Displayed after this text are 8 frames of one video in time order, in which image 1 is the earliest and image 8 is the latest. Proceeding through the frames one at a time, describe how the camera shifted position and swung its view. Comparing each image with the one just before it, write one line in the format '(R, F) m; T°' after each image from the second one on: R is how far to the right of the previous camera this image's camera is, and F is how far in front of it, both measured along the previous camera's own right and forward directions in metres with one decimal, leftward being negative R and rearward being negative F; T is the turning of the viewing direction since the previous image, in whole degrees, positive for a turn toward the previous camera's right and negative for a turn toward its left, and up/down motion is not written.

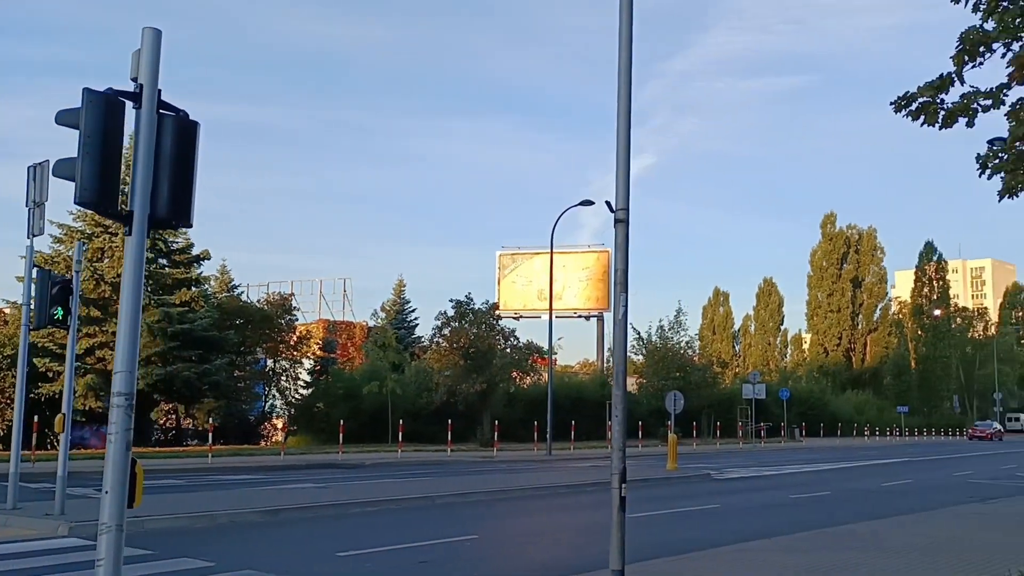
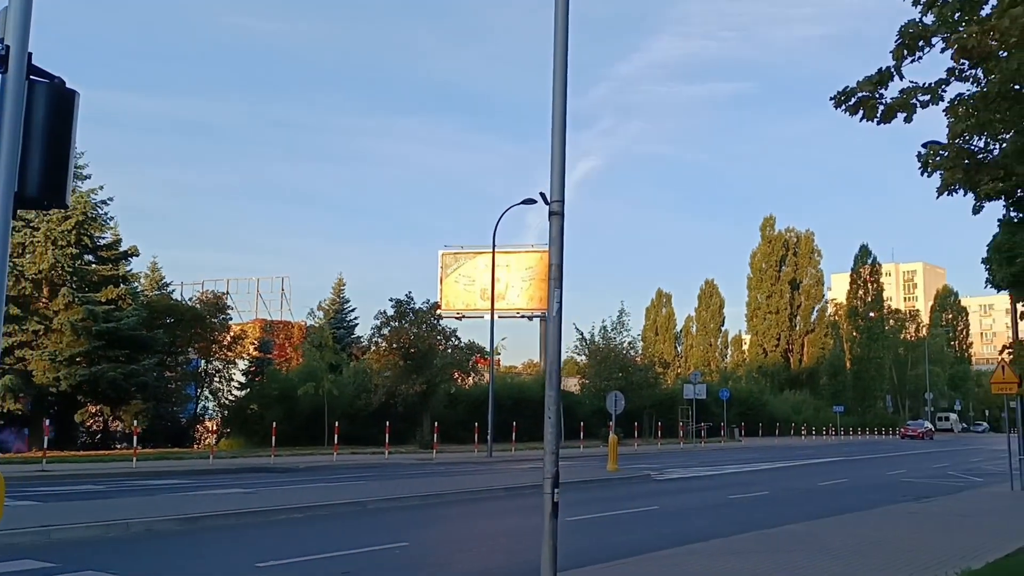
(+0.2, +0.5) m; +4°
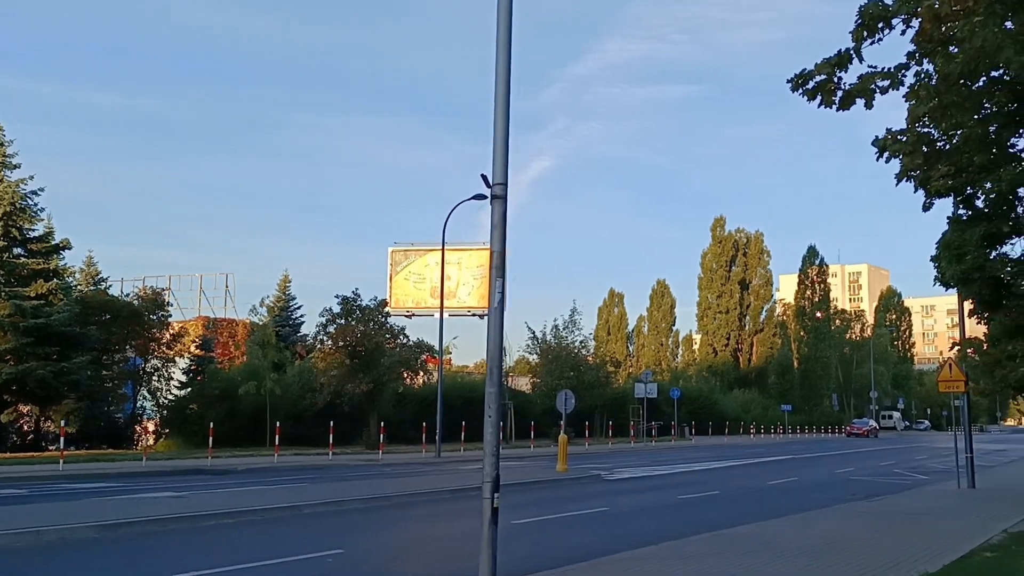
(+0.1, +0.6) m; +3°
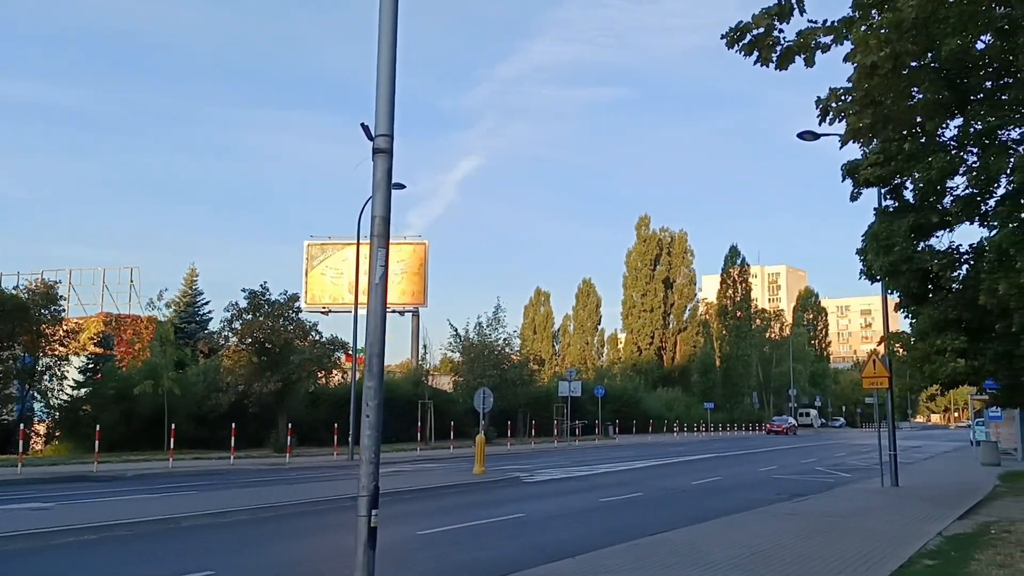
(+0.3, +1.3) m; +5°
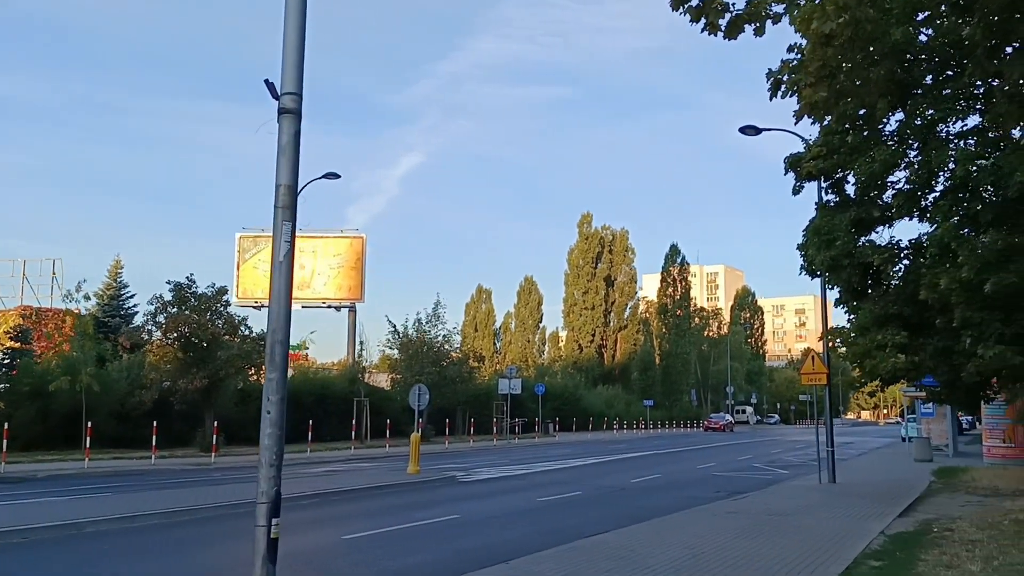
(+0.1, +0.7) m; +4°
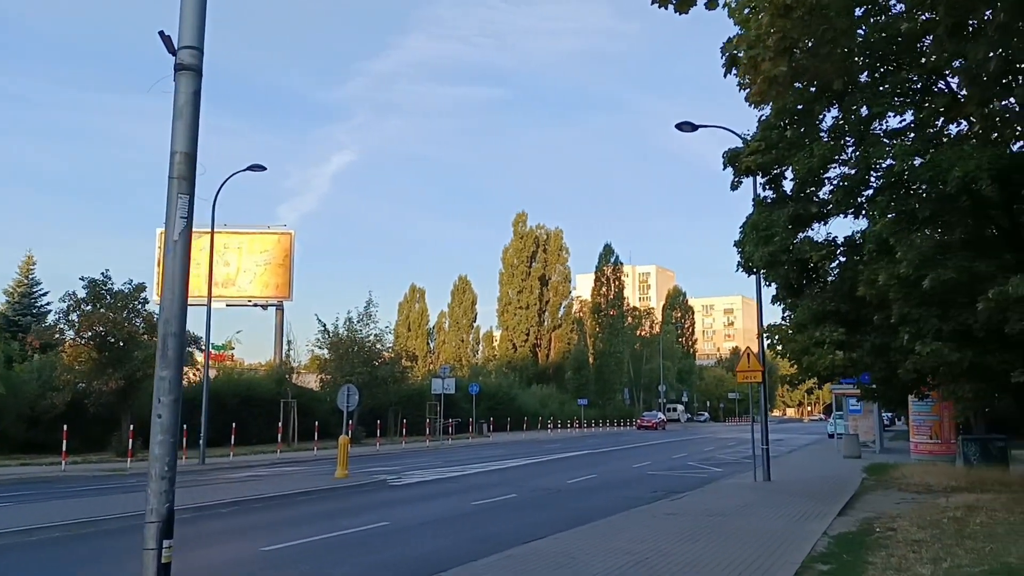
(0.0, +0.7) m; +4°
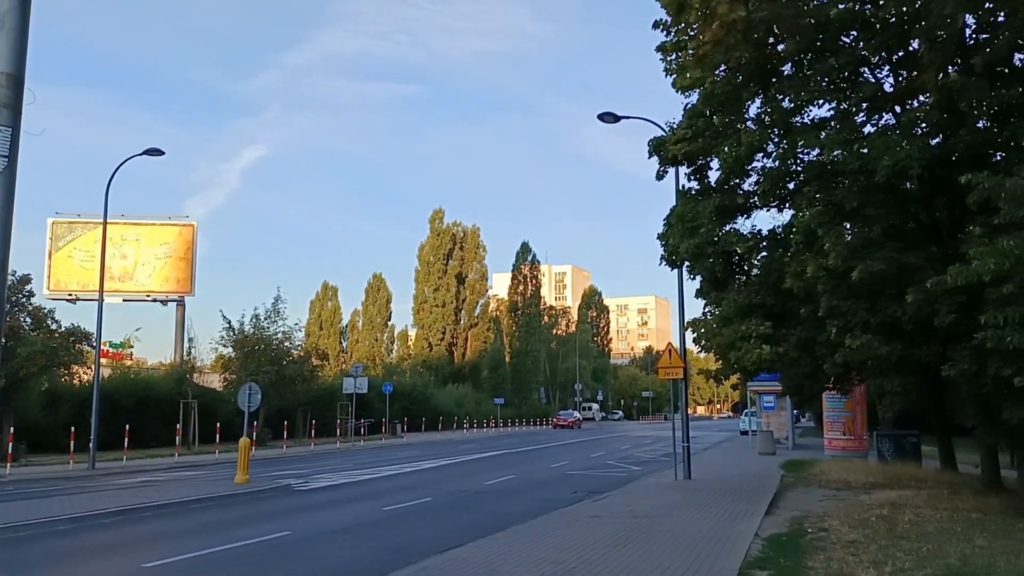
(0.0, +0.9) m; +6°
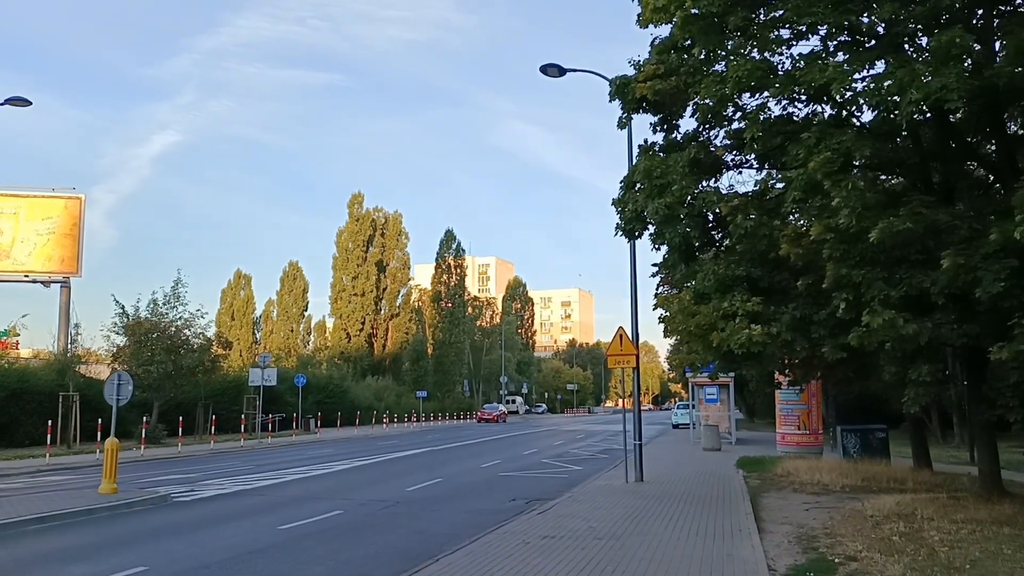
(-0.2, +2.9) m; +5°
